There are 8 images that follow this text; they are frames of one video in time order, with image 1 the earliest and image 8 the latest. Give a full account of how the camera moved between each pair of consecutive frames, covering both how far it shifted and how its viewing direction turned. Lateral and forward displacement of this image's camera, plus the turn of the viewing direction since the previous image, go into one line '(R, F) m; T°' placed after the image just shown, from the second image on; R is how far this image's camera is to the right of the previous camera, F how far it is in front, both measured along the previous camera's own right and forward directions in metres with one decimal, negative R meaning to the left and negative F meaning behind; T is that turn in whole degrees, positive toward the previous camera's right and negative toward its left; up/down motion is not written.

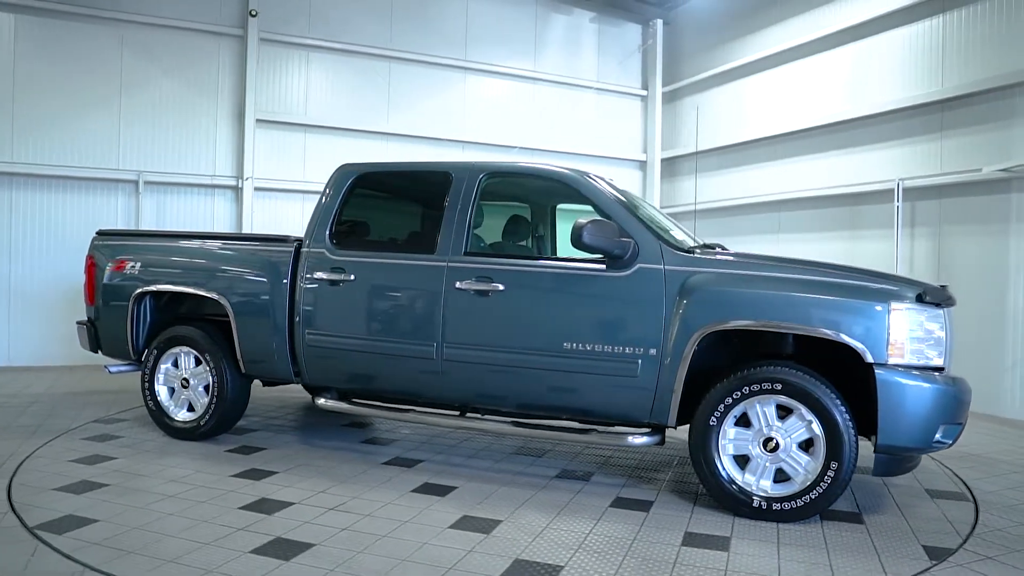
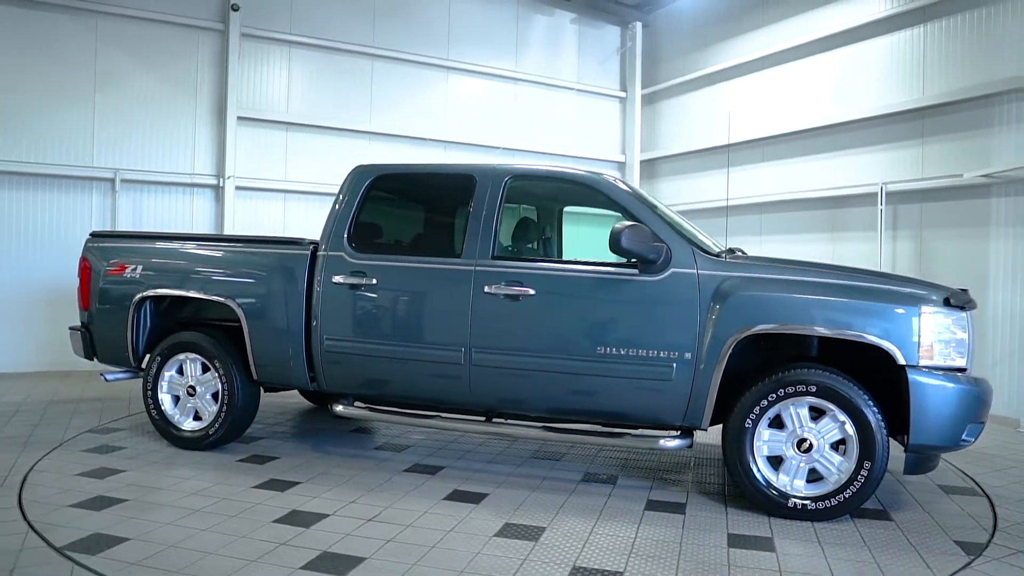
(-0.4, 0.0) m; +4°
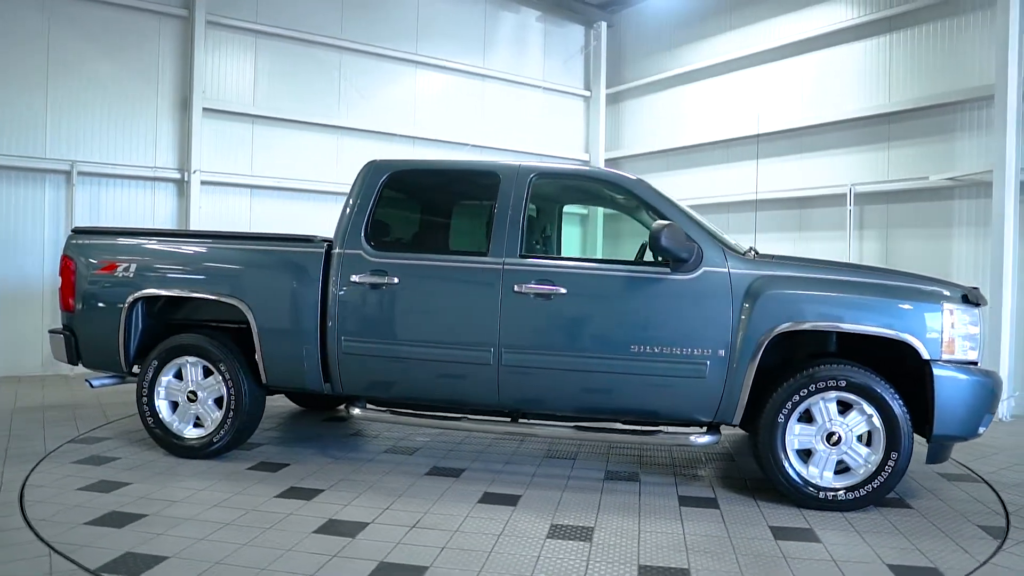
(-0.6, +0.1) m; +6°
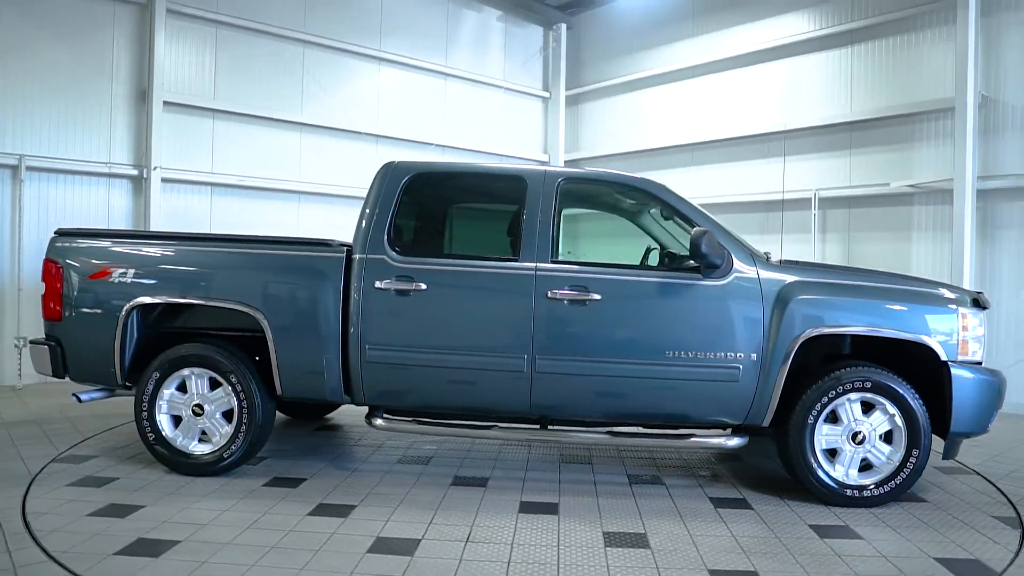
(-0.6, +0.1) m; +6°
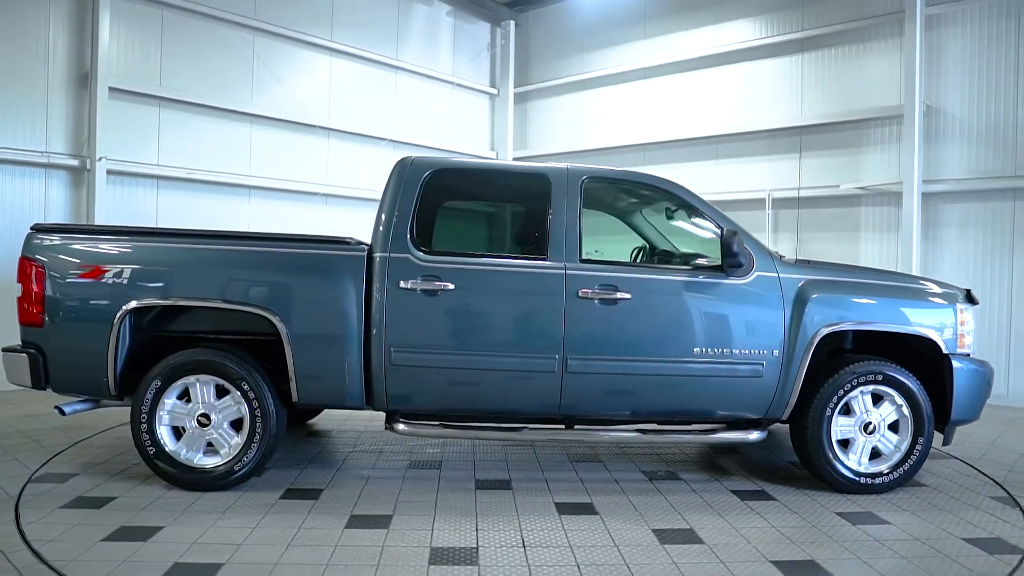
(-0.7, +0.1) m; +7°
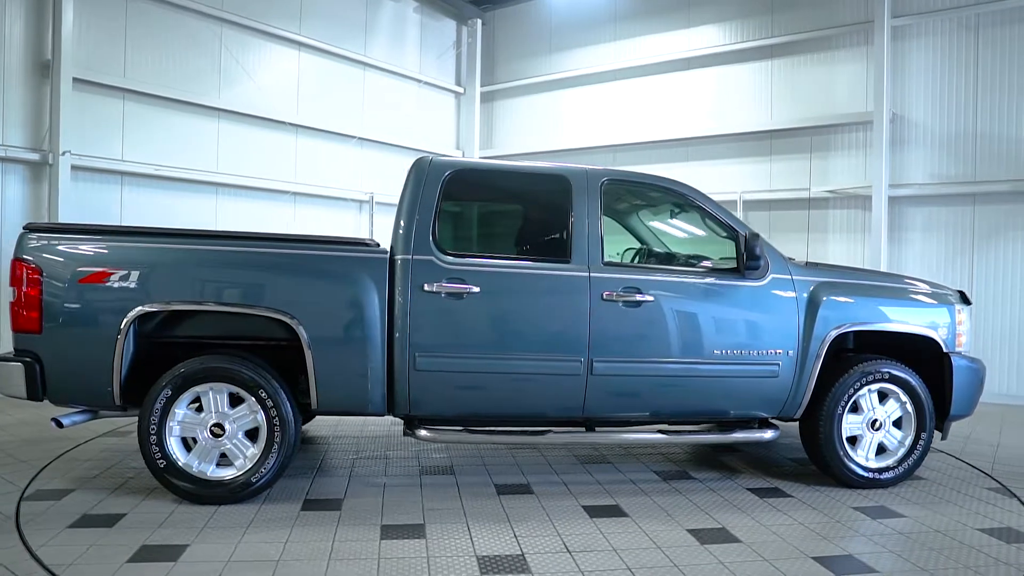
(-0.5, +0.1) m; +5°
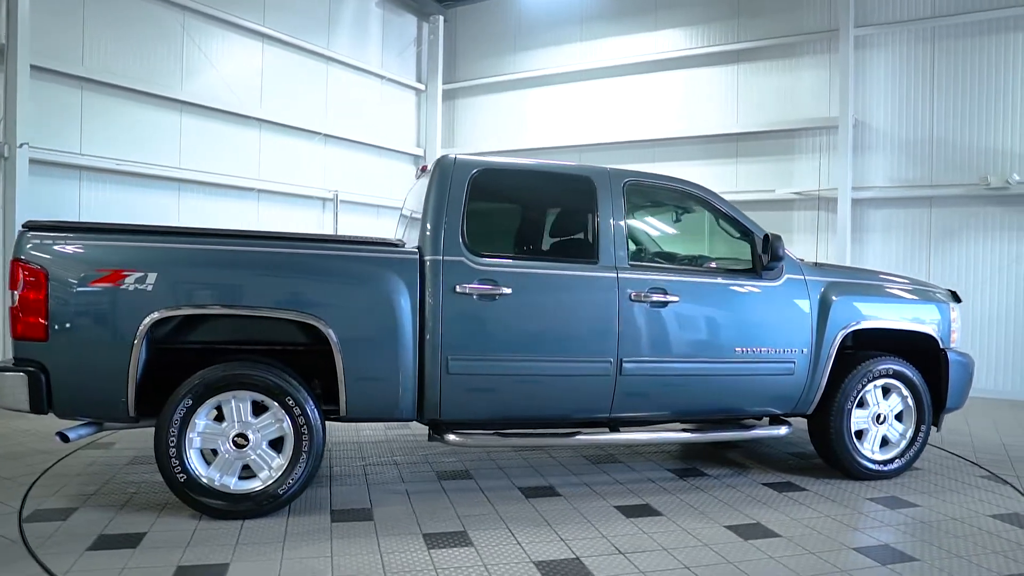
(-0.5, +0.1) m; +6°
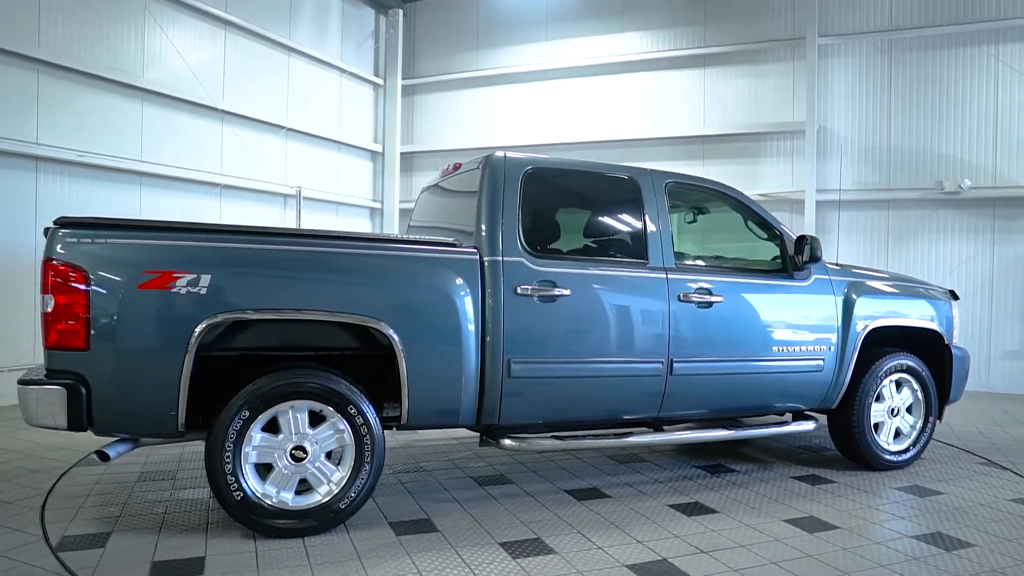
(-0.8, +0.1) m; +7°
